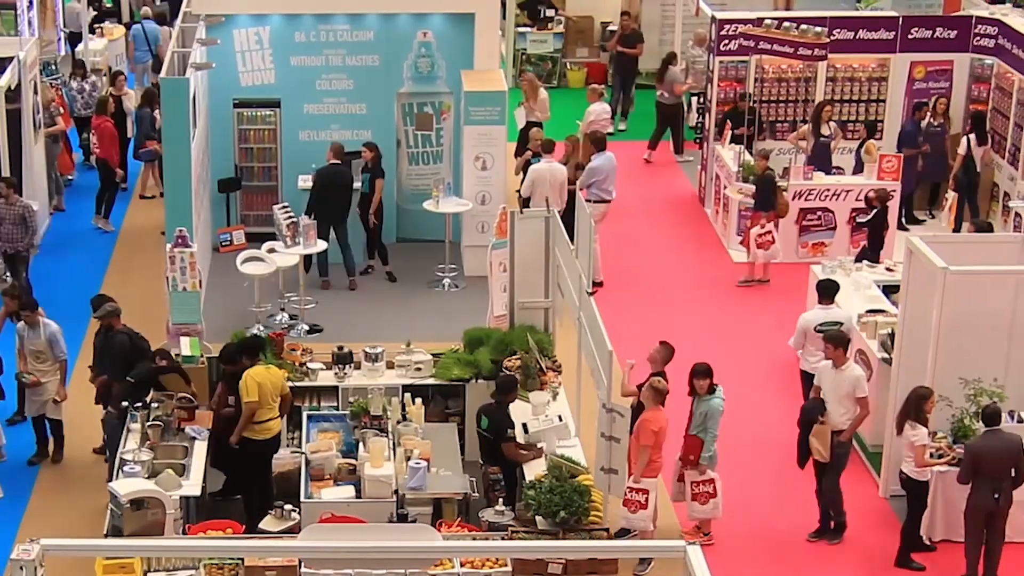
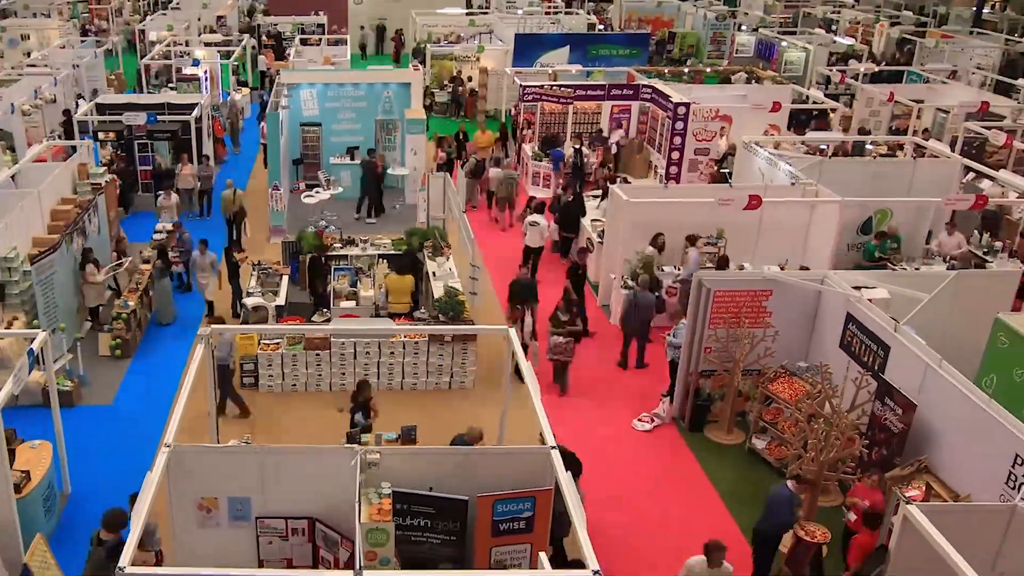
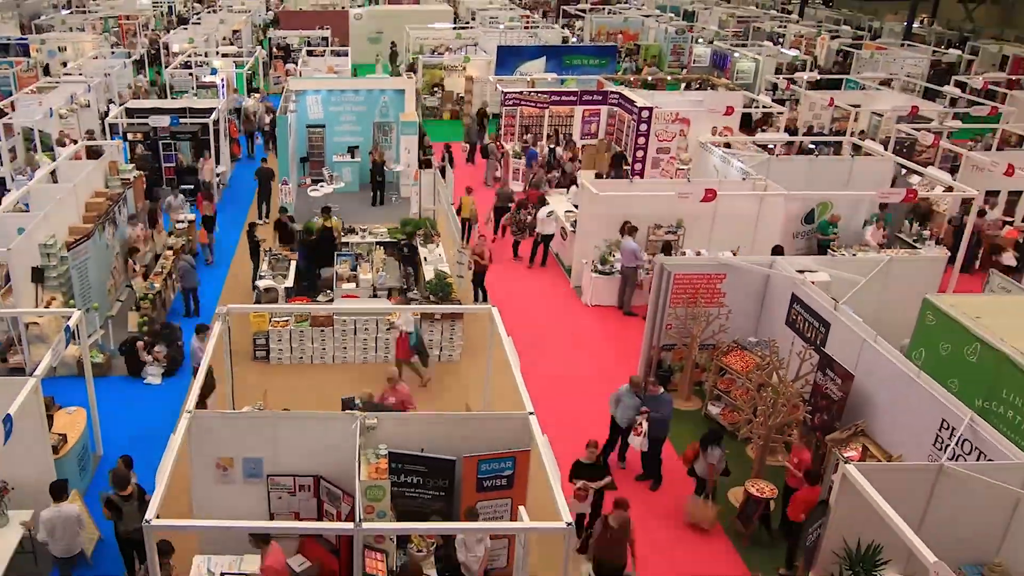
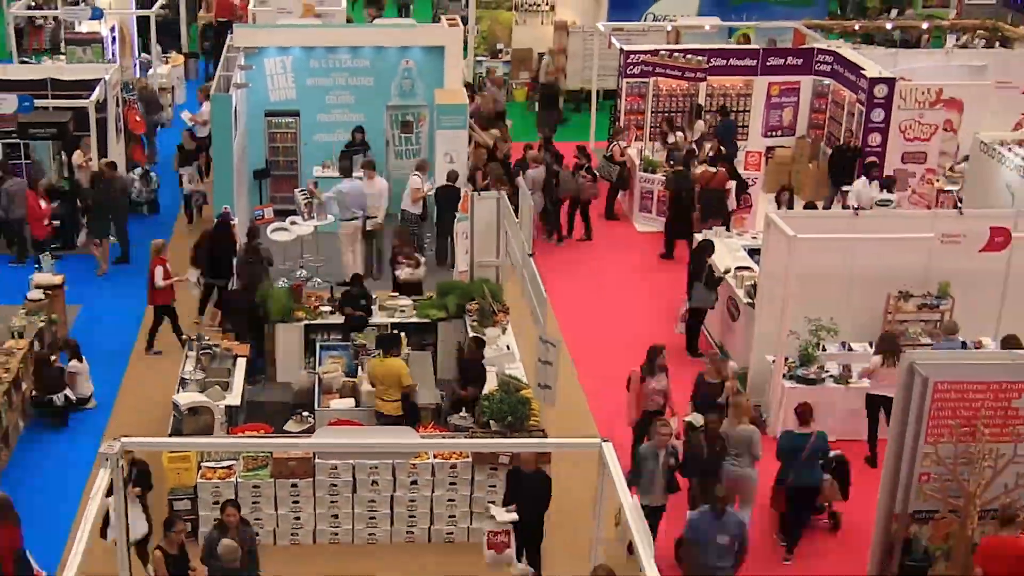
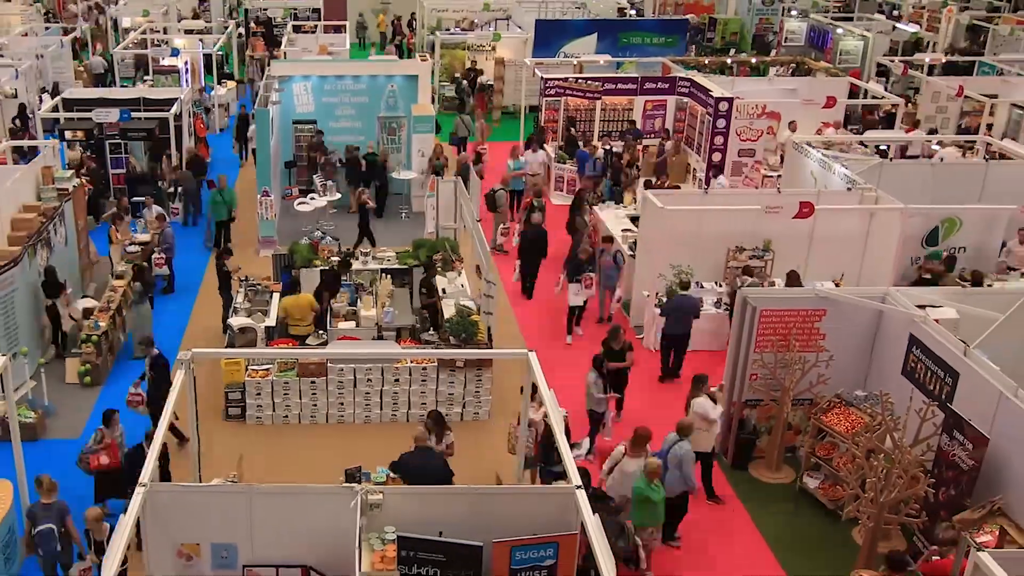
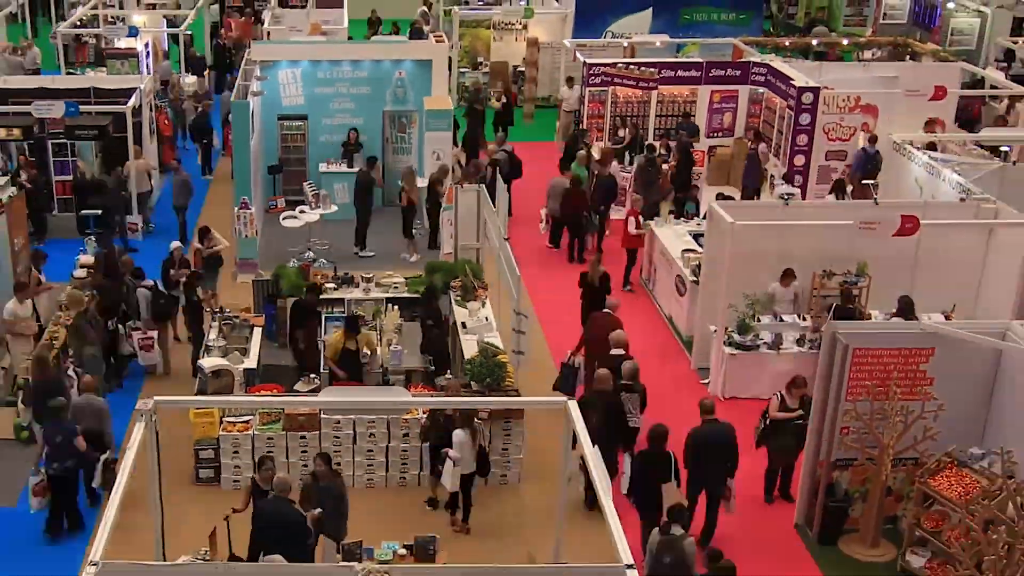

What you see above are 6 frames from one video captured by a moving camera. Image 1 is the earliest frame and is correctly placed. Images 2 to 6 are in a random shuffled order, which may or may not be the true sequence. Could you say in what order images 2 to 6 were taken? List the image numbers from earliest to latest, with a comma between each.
4, 6, 5, 2, 3
